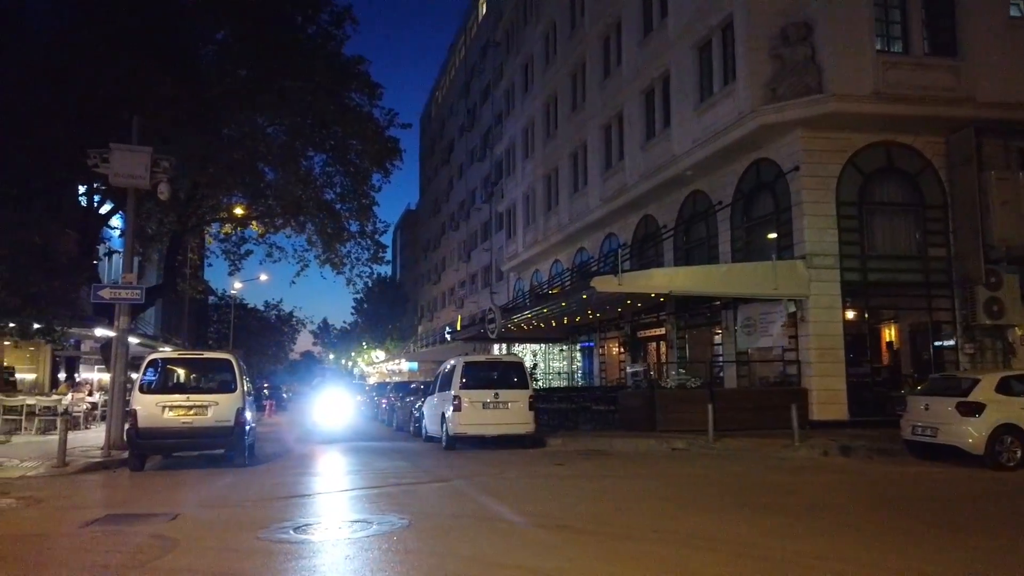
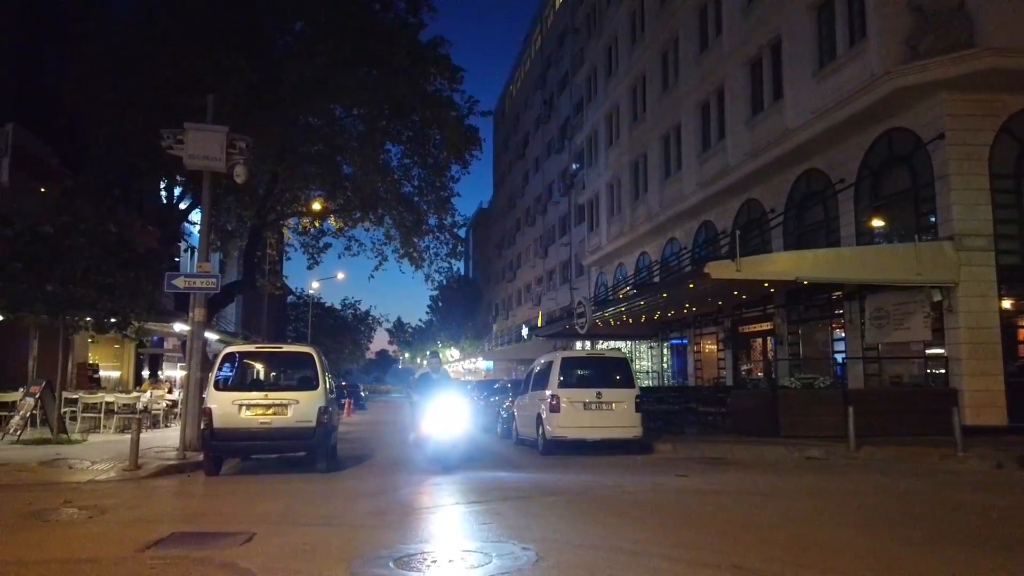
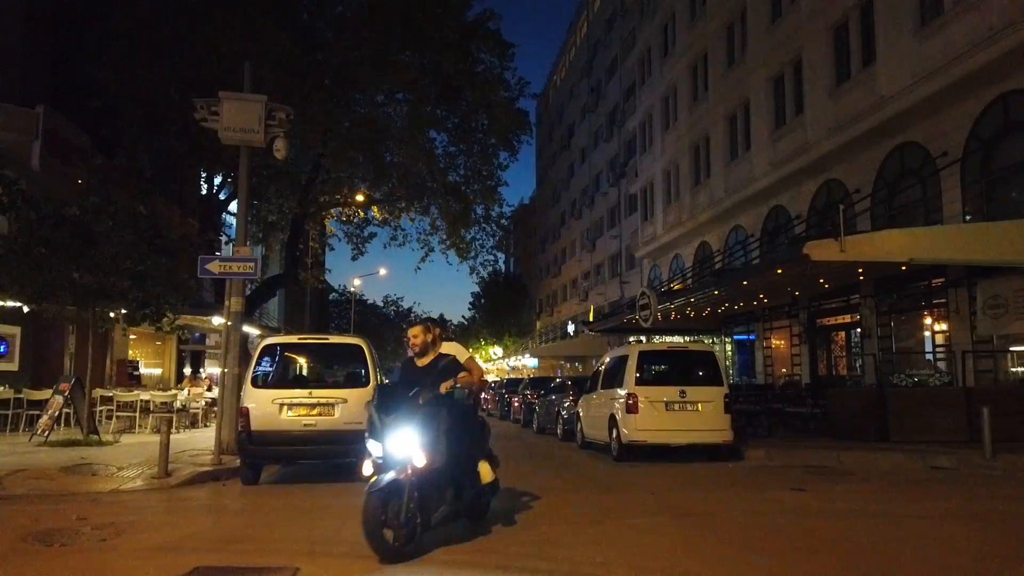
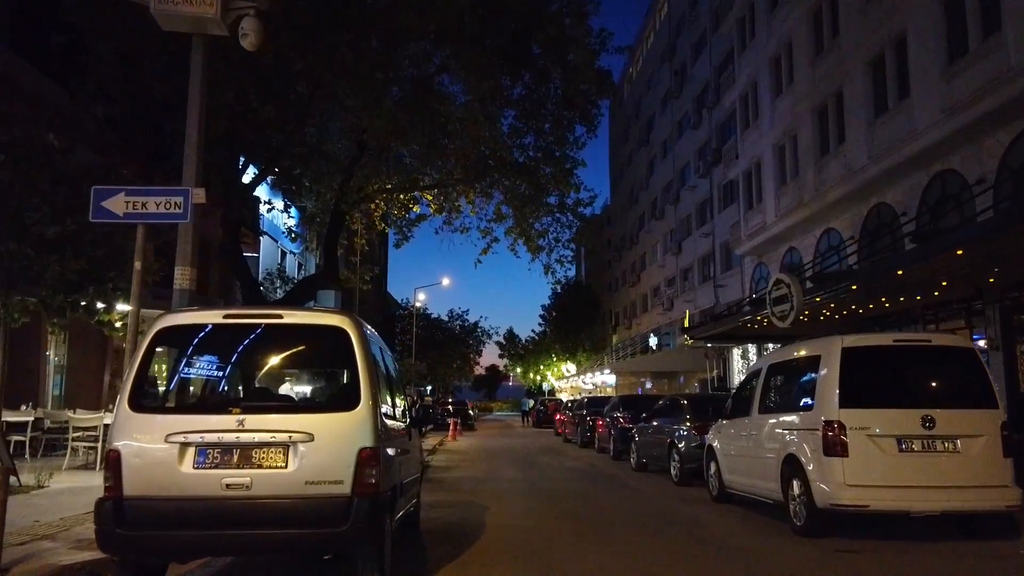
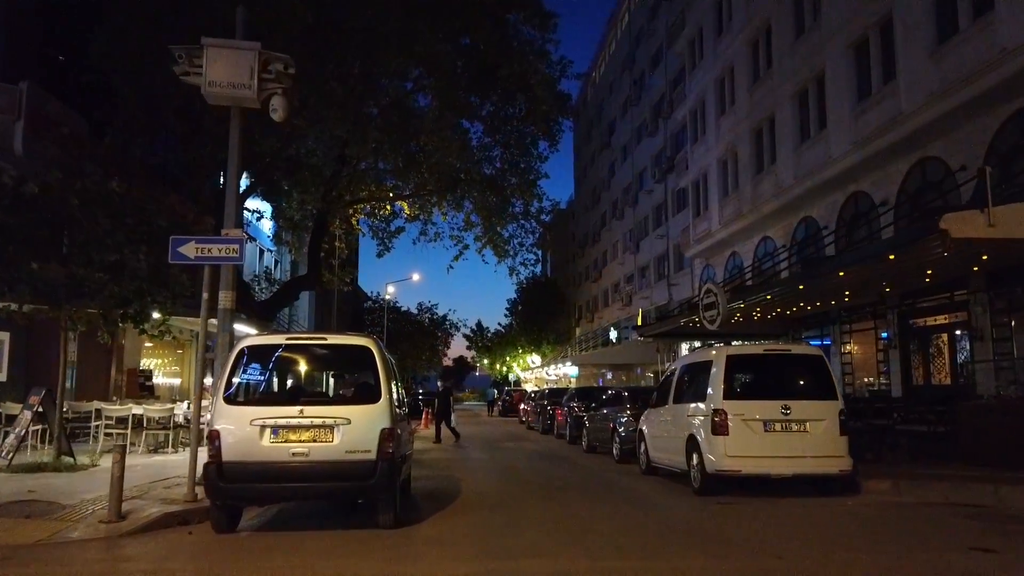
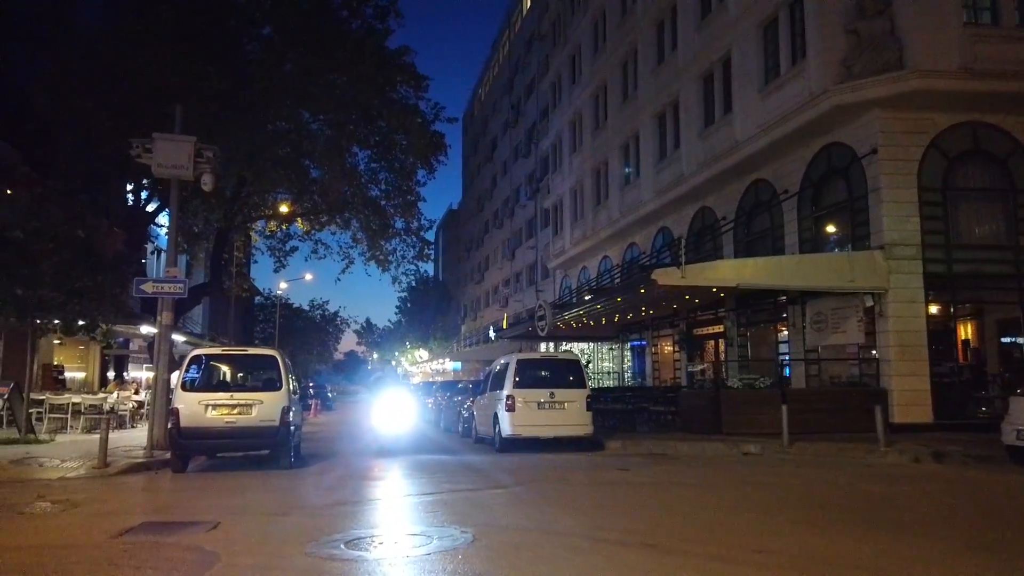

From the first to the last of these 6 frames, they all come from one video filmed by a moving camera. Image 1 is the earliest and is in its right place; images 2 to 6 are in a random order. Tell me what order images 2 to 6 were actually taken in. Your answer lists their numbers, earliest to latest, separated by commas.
6, 2, 3, 5, 4
